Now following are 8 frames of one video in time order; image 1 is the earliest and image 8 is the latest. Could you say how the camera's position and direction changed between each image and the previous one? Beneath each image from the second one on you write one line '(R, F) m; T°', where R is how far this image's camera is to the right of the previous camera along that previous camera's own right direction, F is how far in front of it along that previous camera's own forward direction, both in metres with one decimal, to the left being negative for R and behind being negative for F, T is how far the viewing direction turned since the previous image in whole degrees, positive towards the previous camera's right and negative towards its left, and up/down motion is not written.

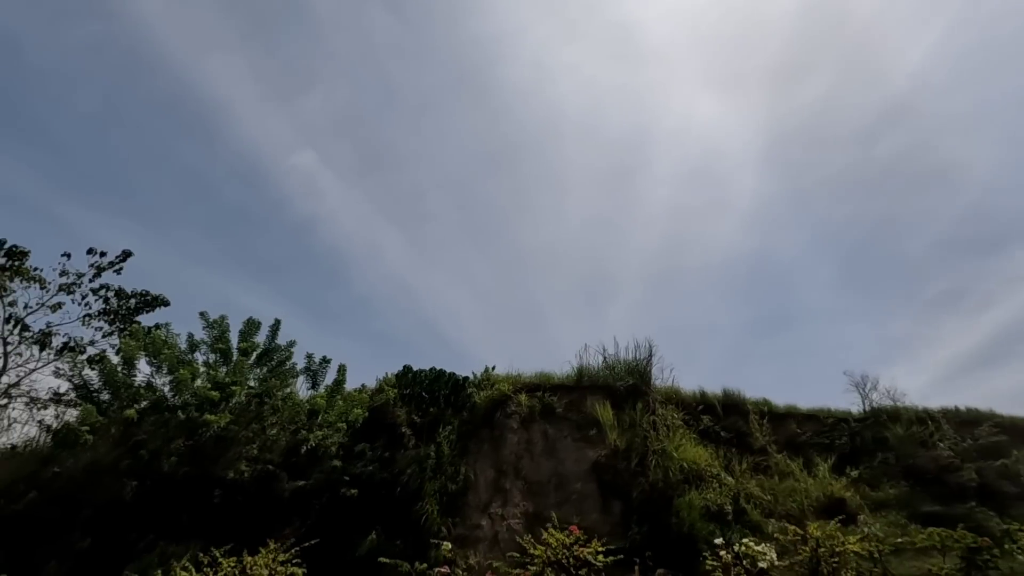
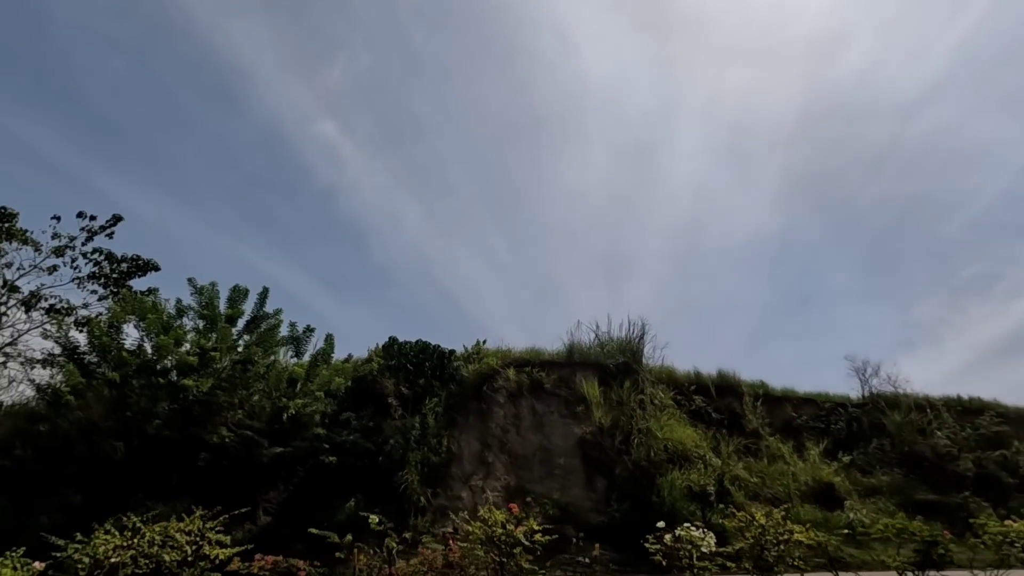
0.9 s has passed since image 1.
(+0.5, +0.1) m; -2°
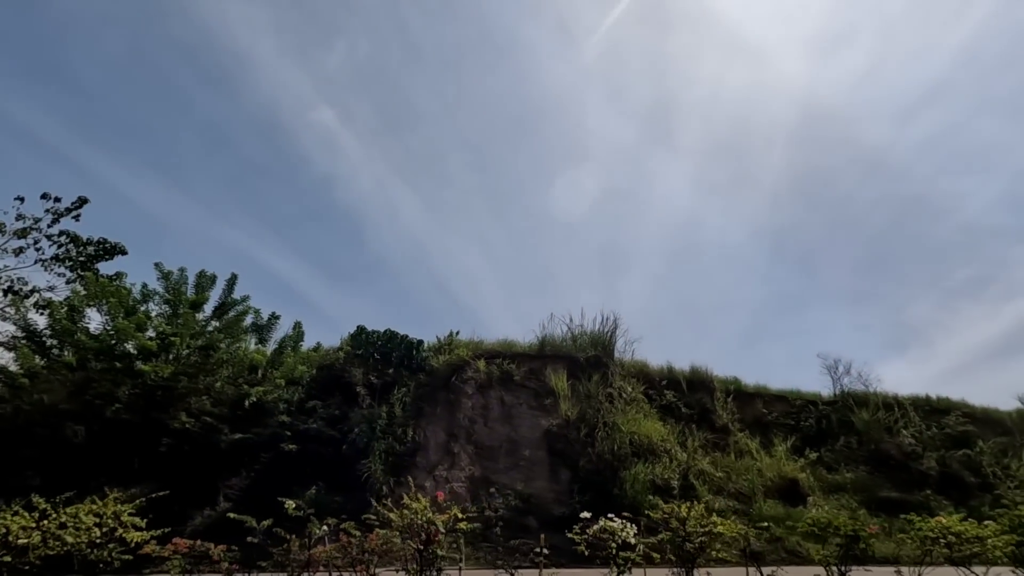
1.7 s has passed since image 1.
(+0.5, 0.0) m; +1°
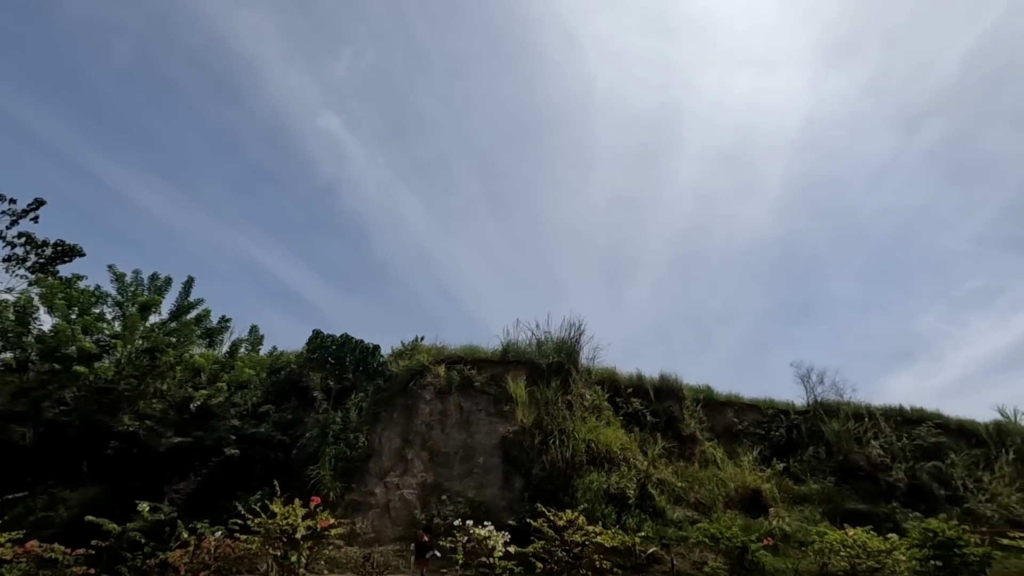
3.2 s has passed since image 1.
(+1.0, +0.1) m; -1°
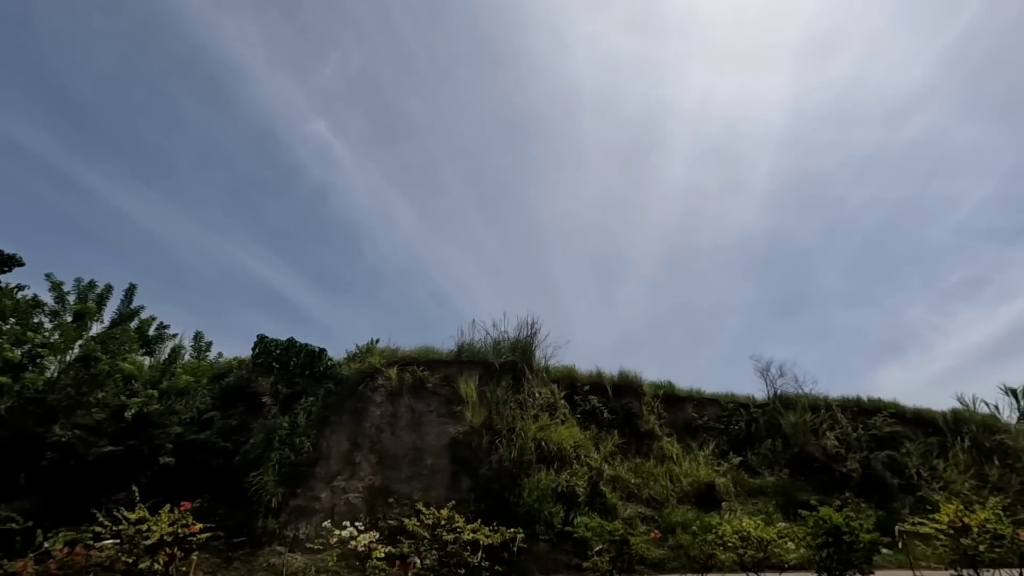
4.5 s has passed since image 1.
(+0.9, 0.0) m; +1°
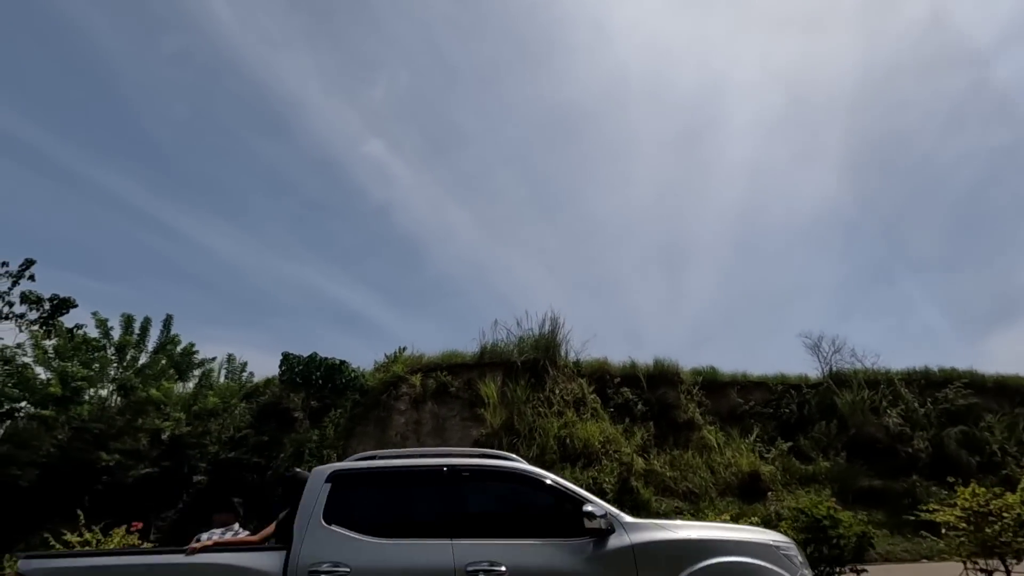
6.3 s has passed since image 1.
(+1.1, +0.3) m; -7°
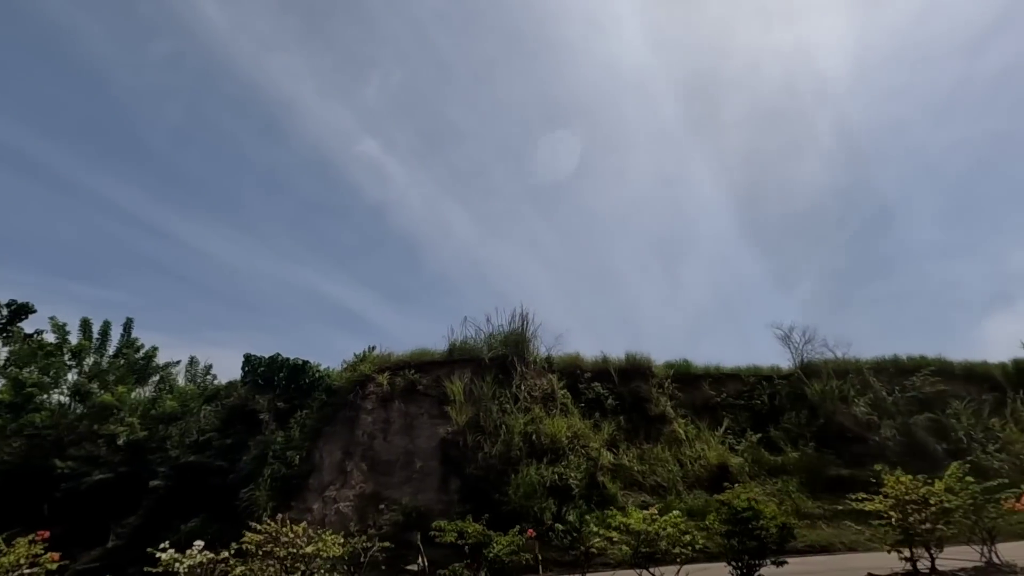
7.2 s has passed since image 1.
(+0.6, +0.1) m; +1°
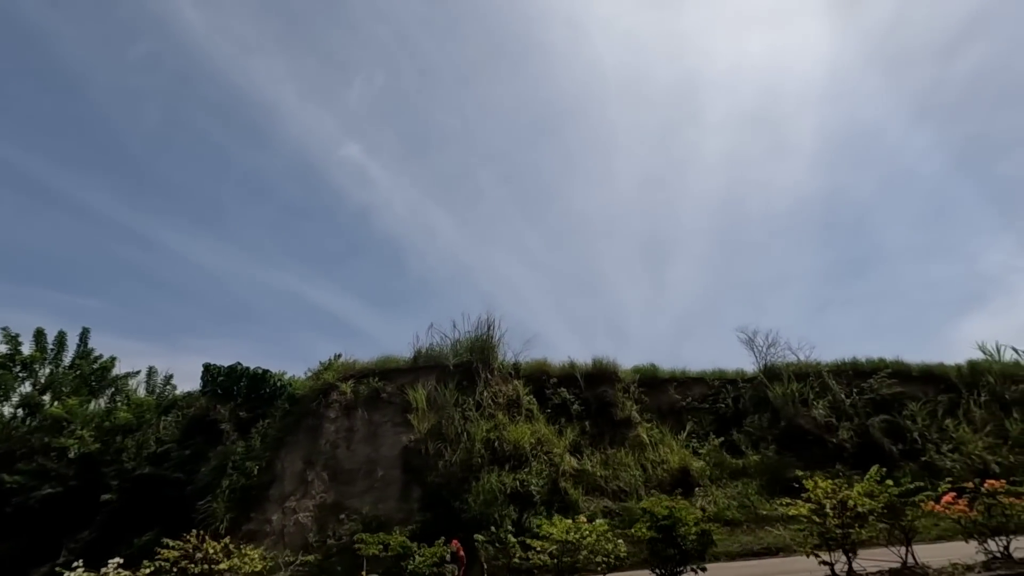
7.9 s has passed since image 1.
(+0.5, 0.0) m; +2°
